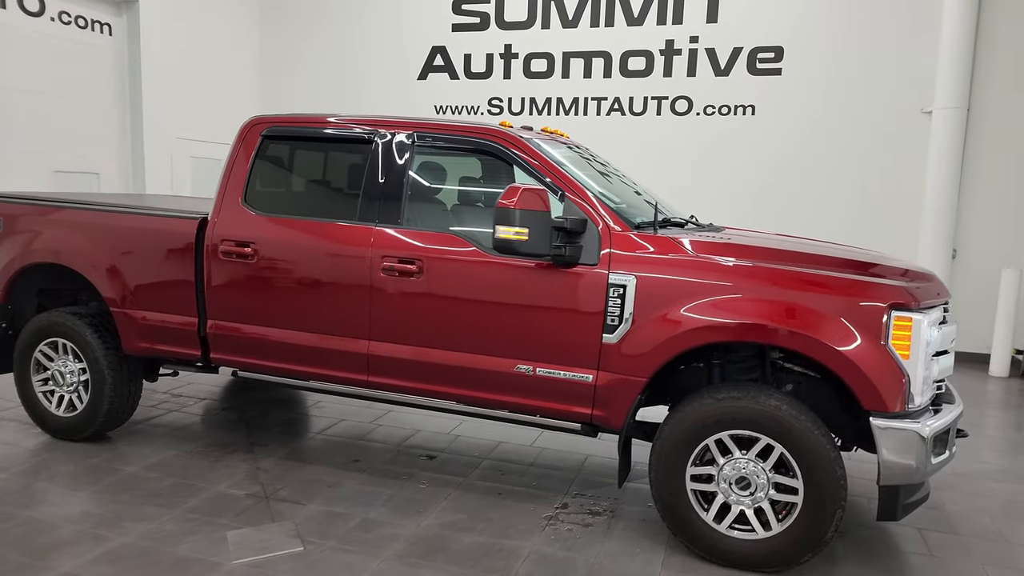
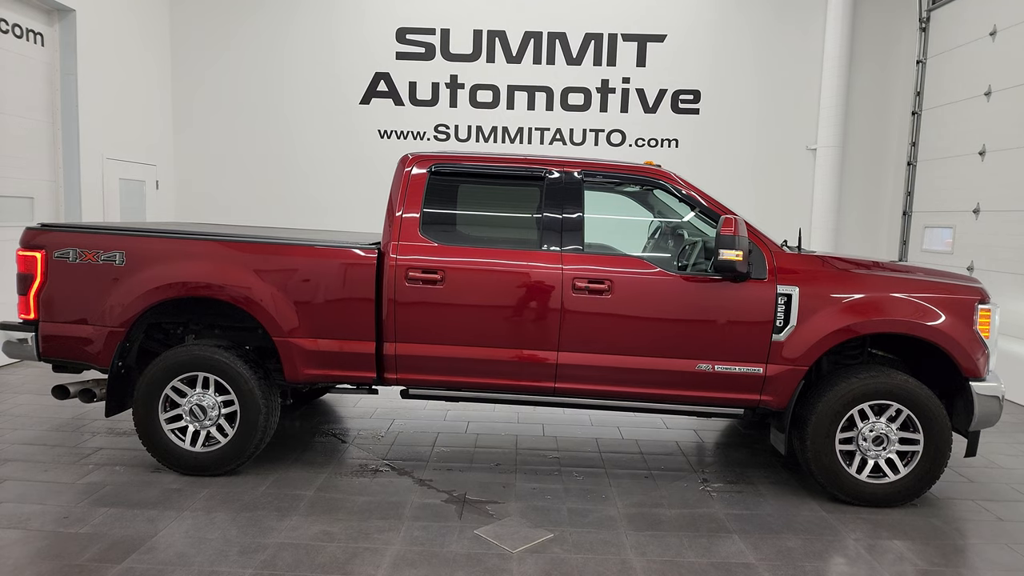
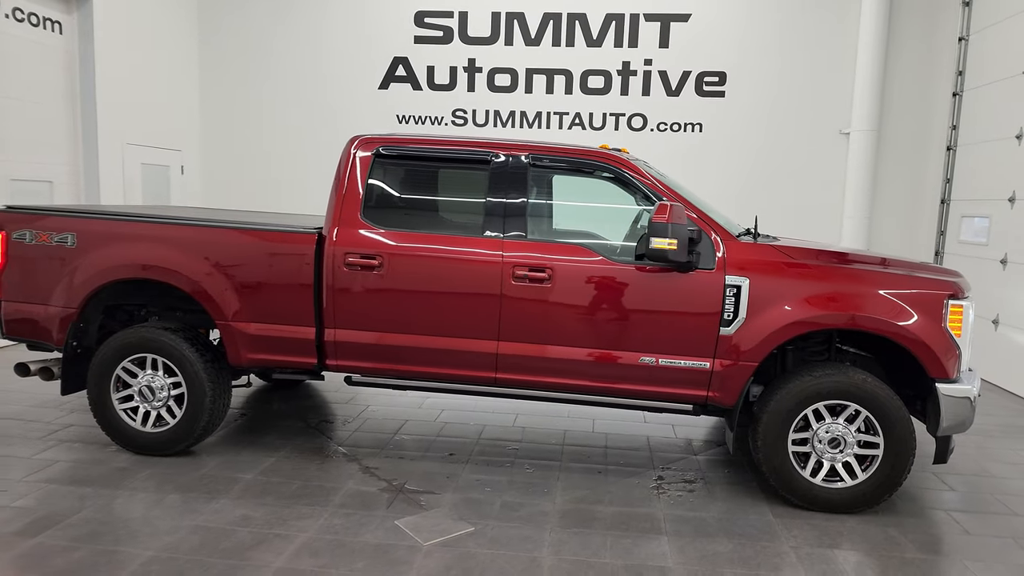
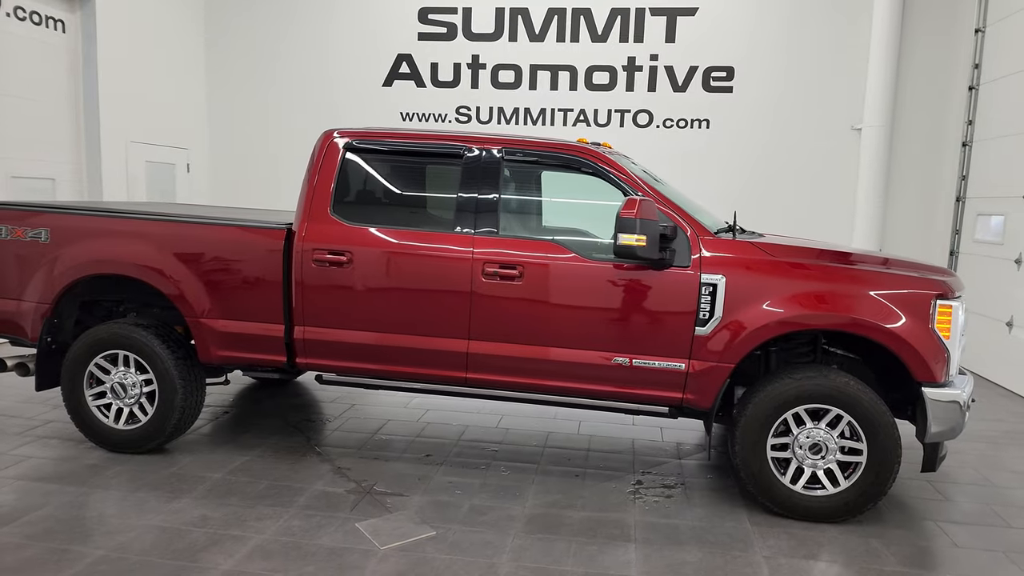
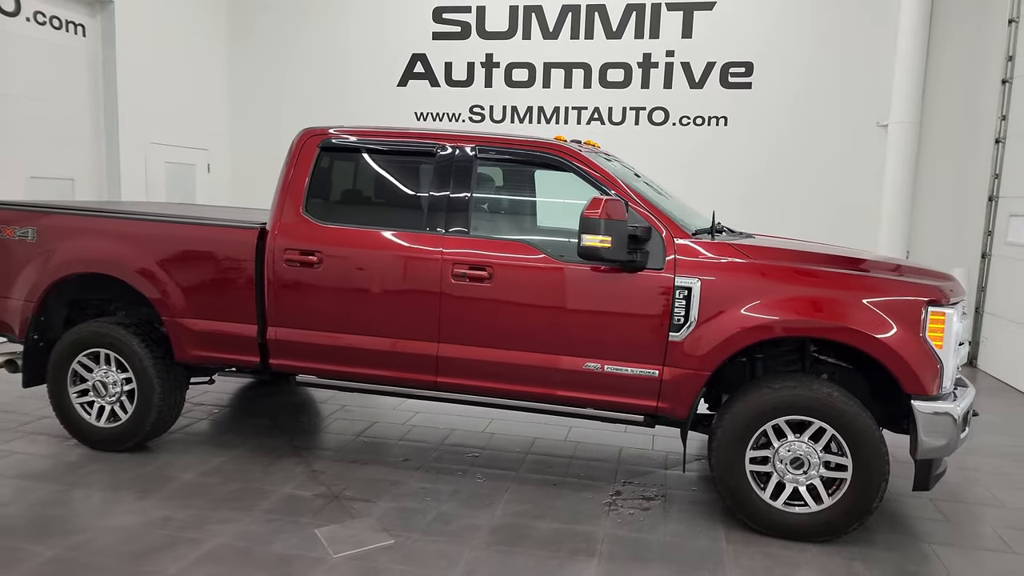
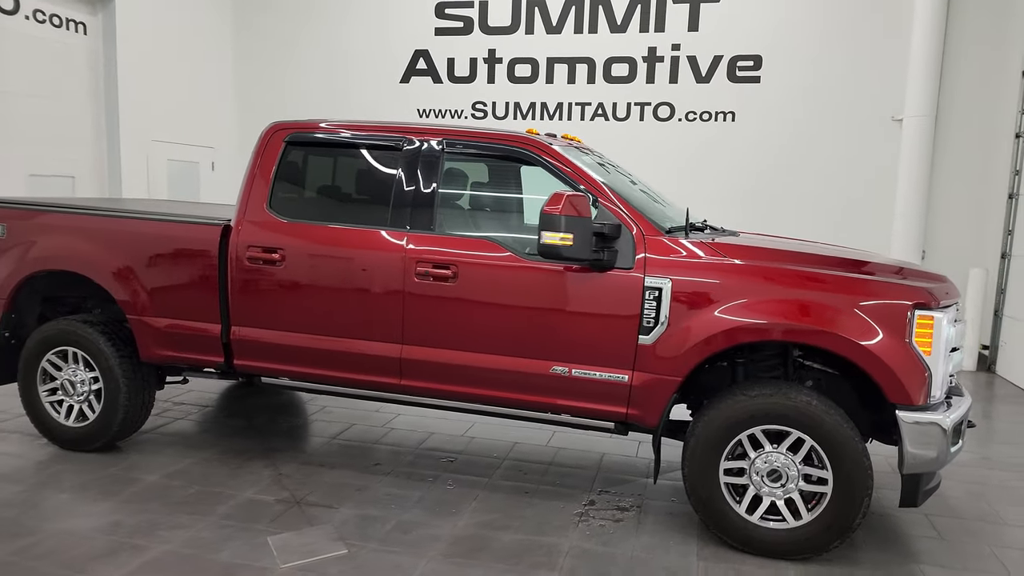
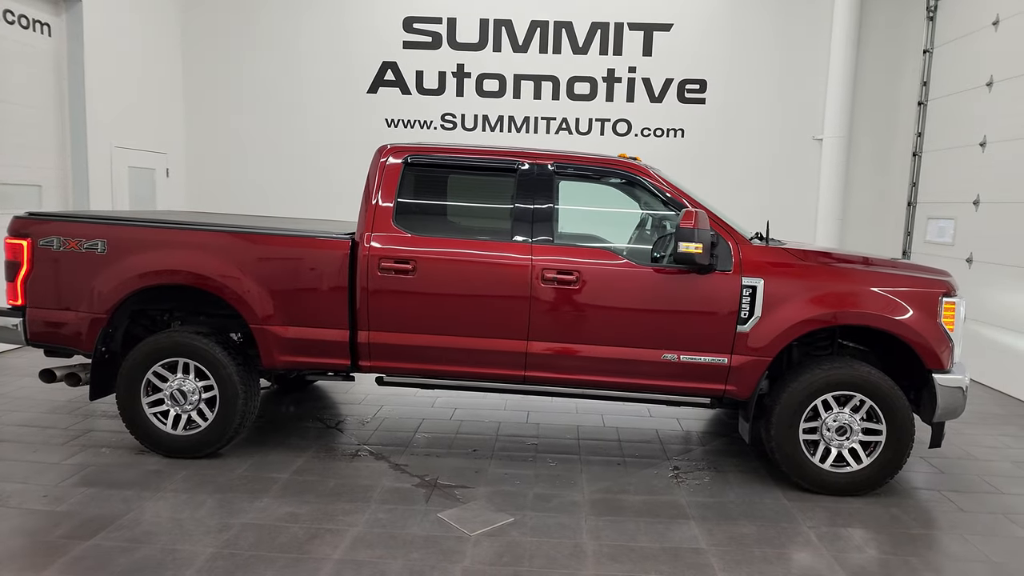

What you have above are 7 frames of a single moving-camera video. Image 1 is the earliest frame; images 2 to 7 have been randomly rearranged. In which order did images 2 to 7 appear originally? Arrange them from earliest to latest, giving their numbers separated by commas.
6, 5, 4, 3, 7, 2
